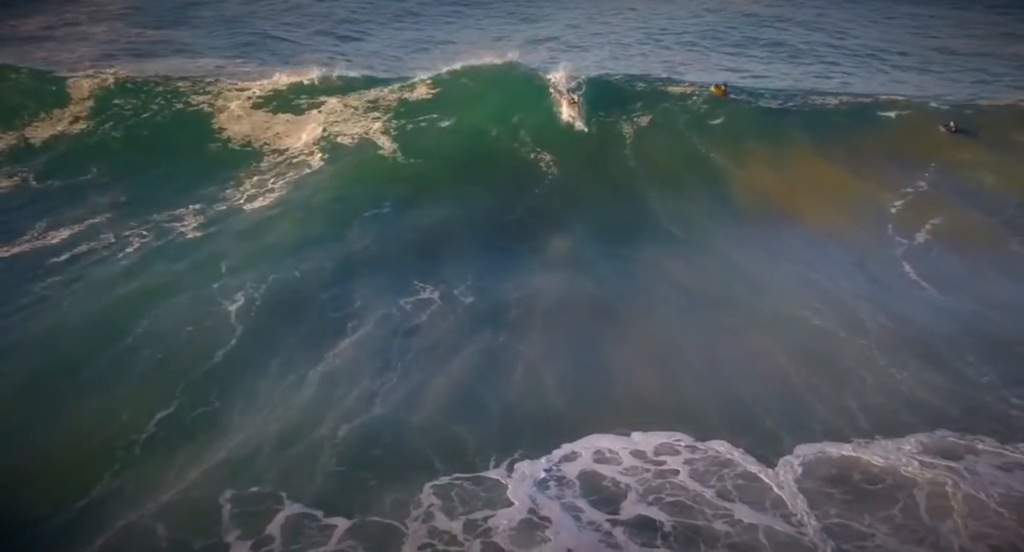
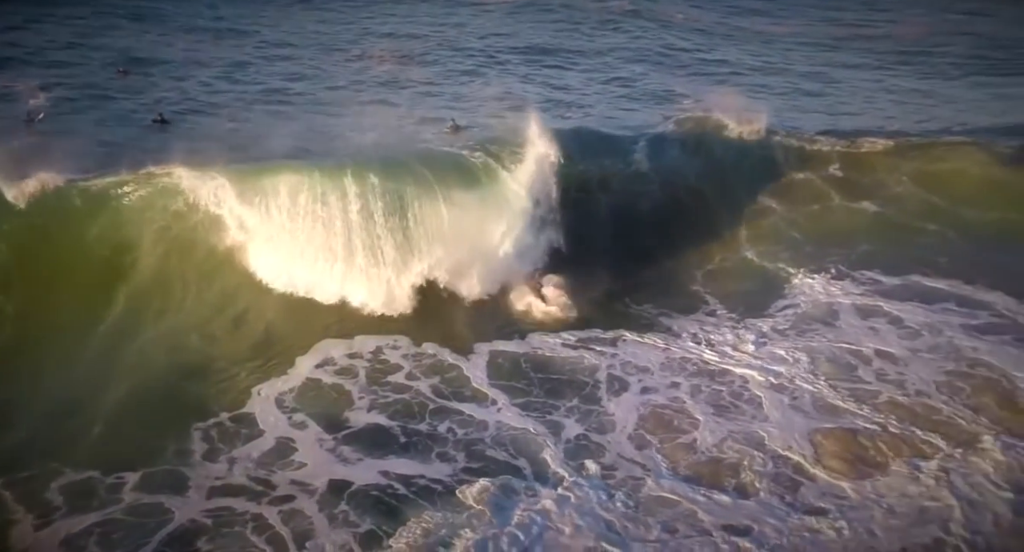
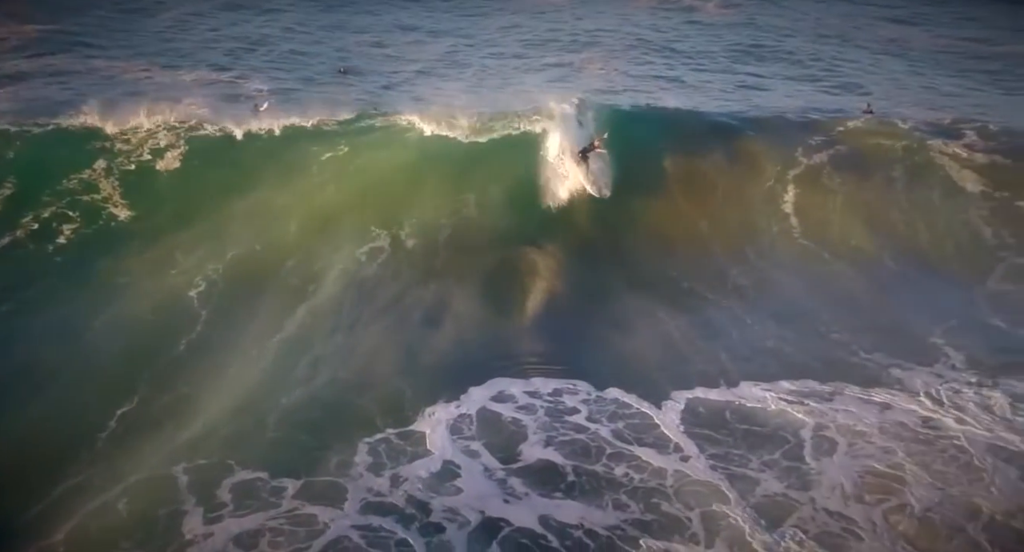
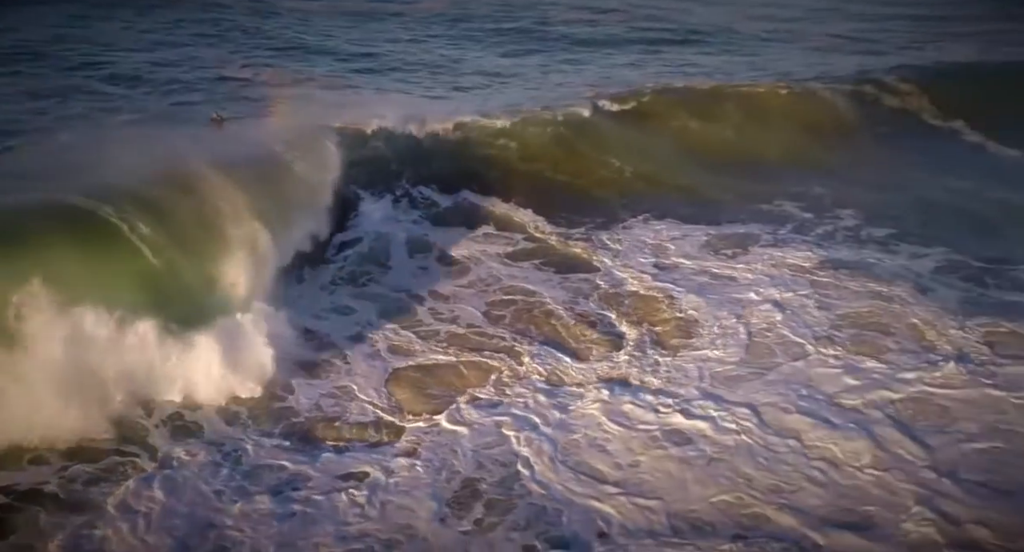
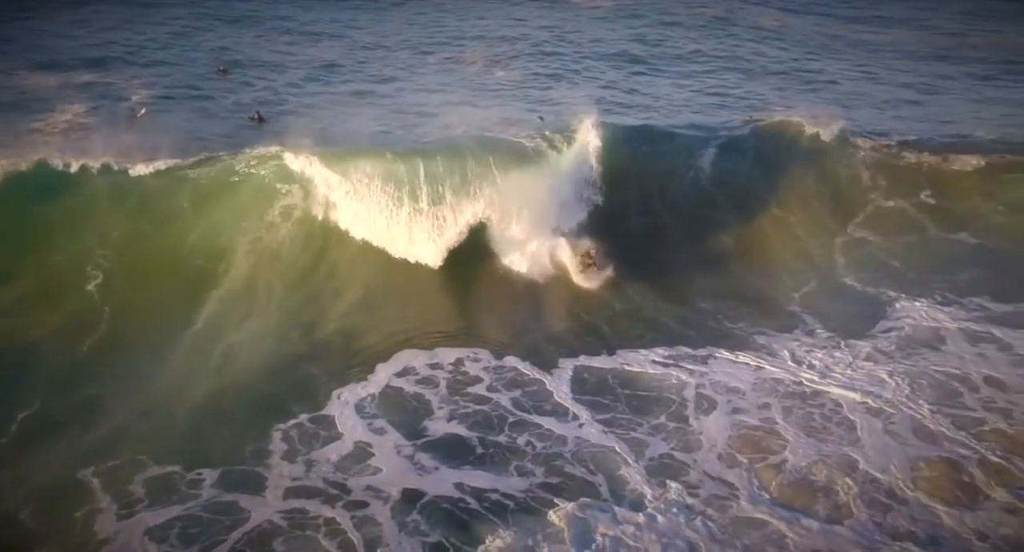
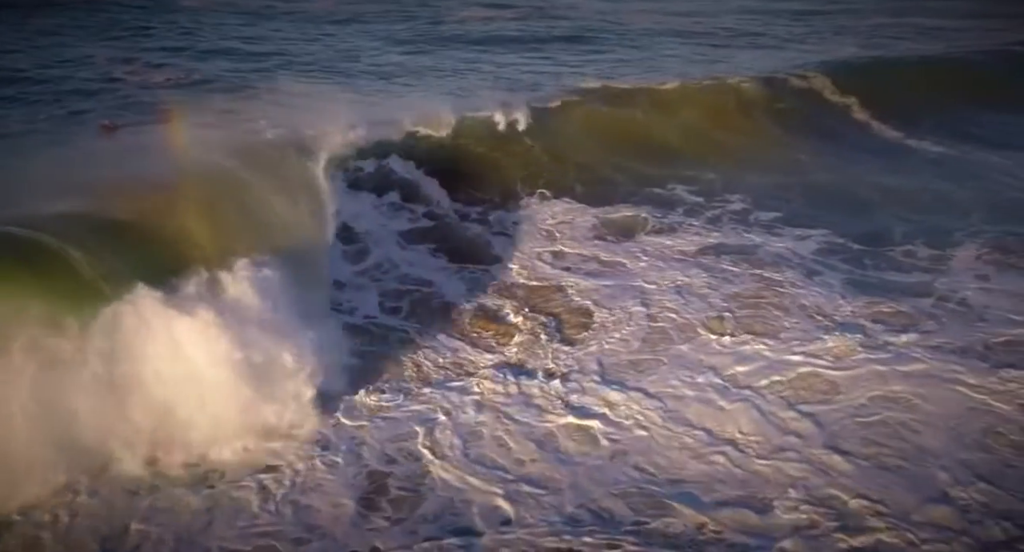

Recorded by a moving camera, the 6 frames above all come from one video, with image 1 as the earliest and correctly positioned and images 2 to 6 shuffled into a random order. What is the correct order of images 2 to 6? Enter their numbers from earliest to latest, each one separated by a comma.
3, 5, 2, 4, 6
